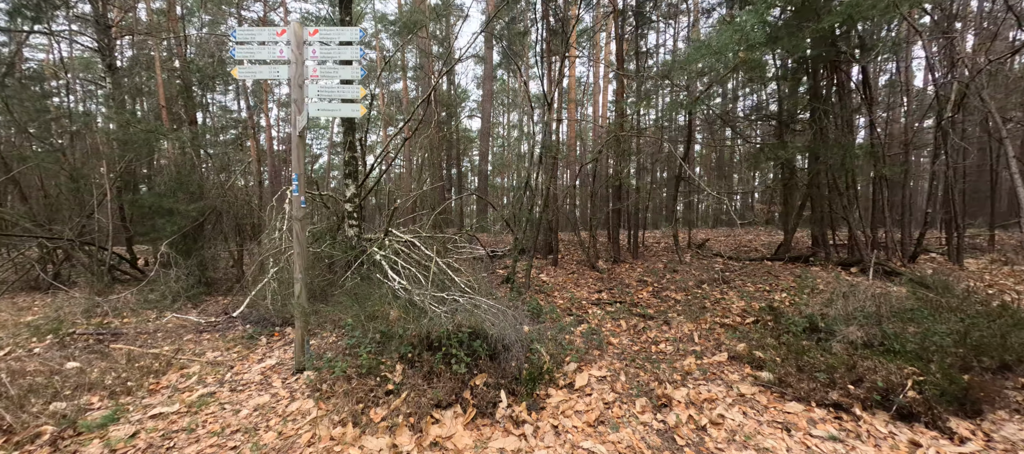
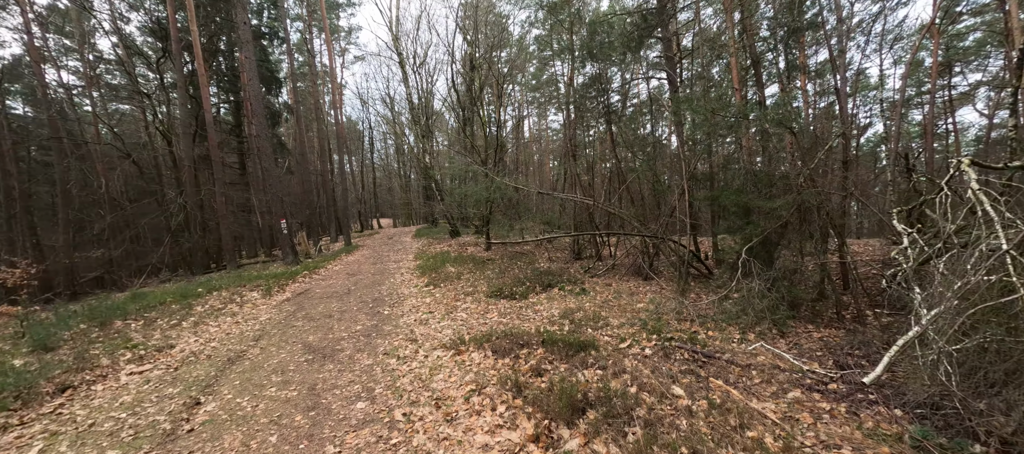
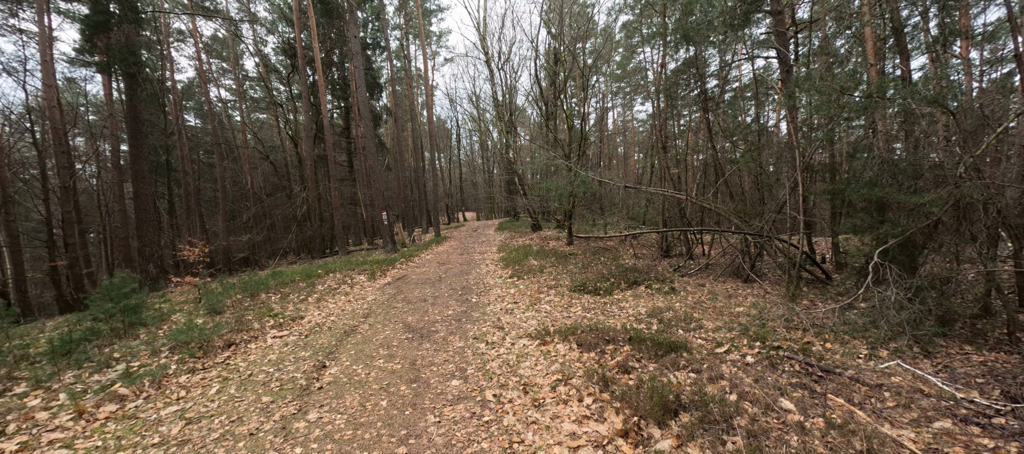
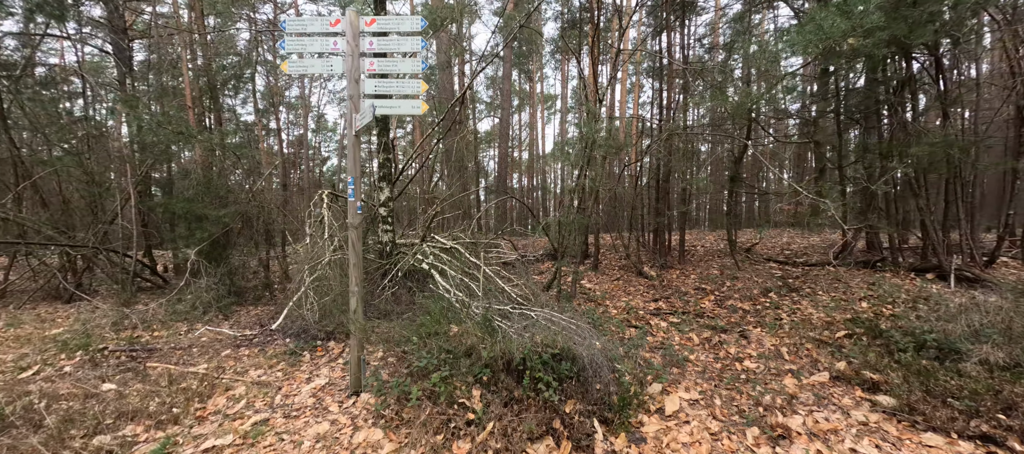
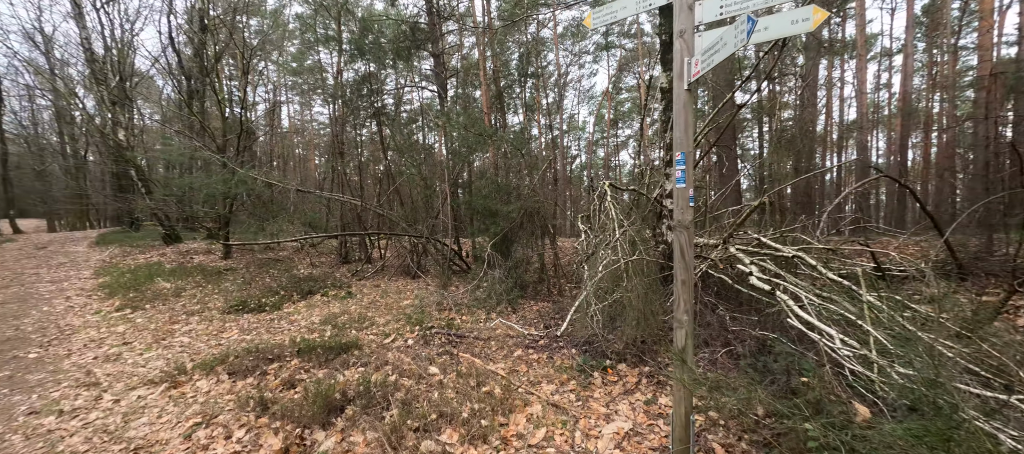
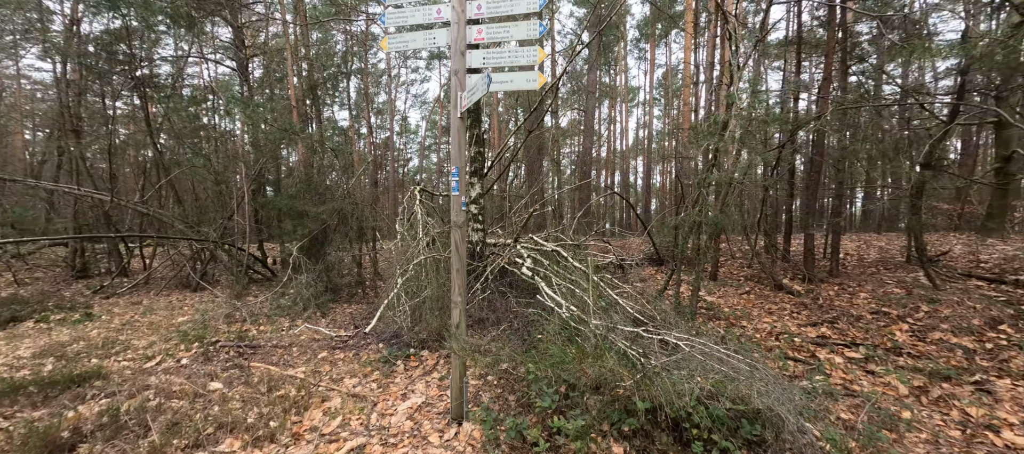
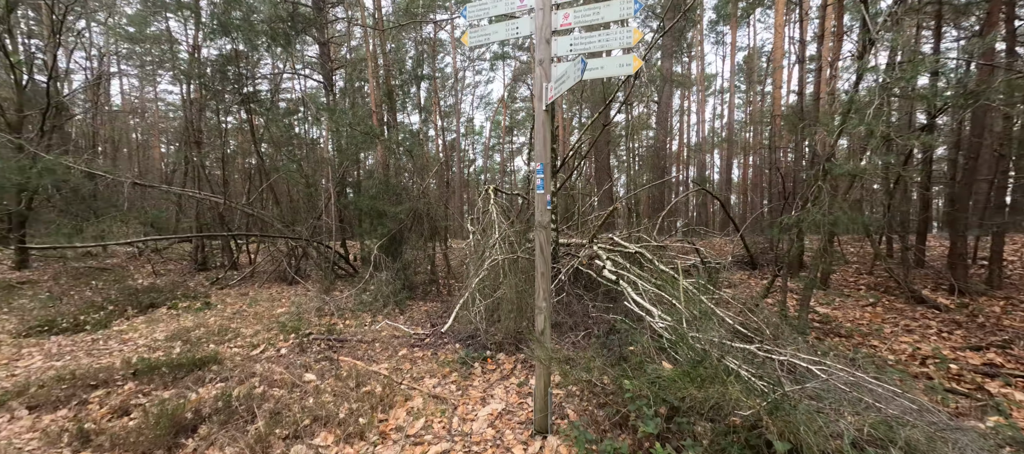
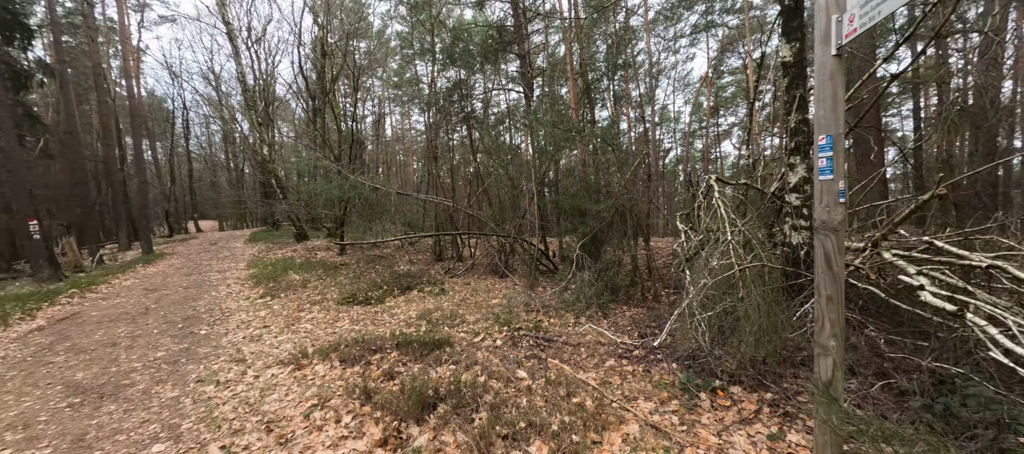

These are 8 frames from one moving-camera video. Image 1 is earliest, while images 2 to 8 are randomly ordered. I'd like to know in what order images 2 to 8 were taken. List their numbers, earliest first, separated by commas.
4, 6, 7, 5, 8, 2, 3
